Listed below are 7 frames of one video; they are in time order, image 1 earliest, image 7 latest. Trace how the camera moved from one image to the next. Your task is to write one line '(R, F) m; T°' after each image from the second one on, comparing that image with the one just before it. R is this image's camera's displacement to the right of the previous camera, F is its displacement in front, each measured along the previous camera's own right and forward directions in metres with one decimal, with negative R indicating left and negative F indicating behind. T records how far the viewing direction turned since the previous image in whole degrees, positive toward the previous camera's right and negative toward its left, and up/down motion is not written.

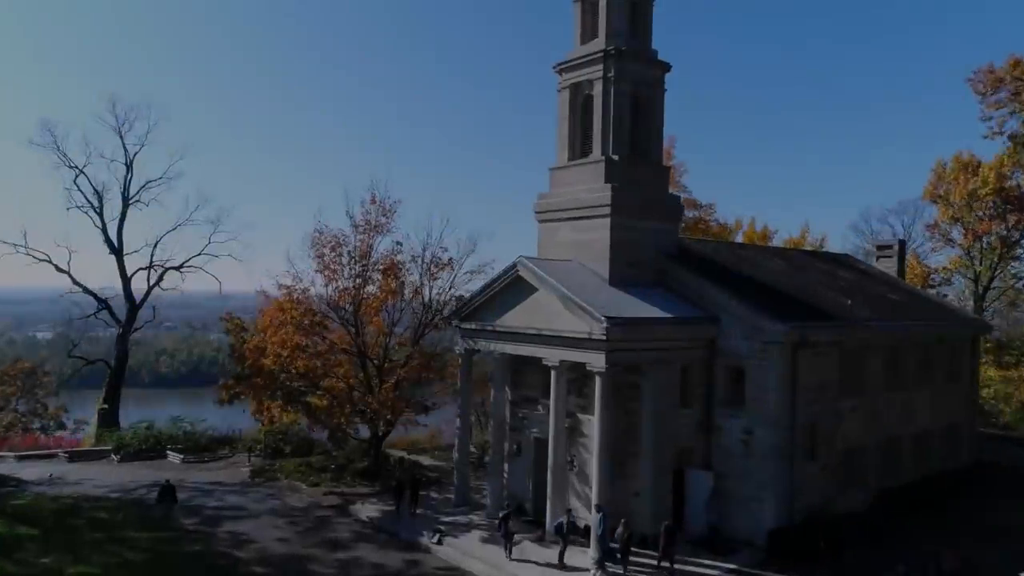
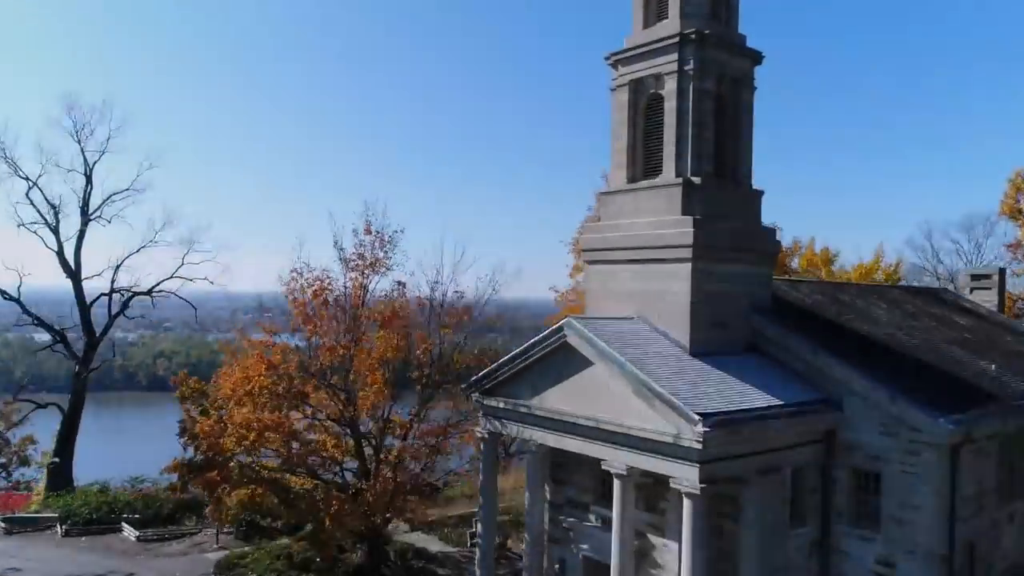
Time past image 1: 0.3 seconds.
(-0.8, +4.1) m; 0°
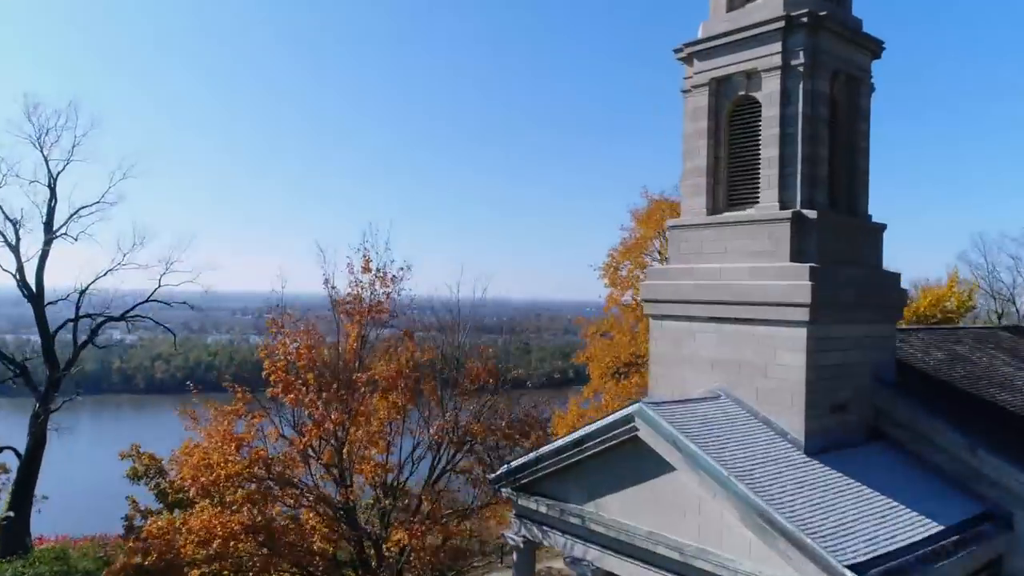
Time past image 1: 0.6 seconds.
(-0.6, +3.0) m; 0°
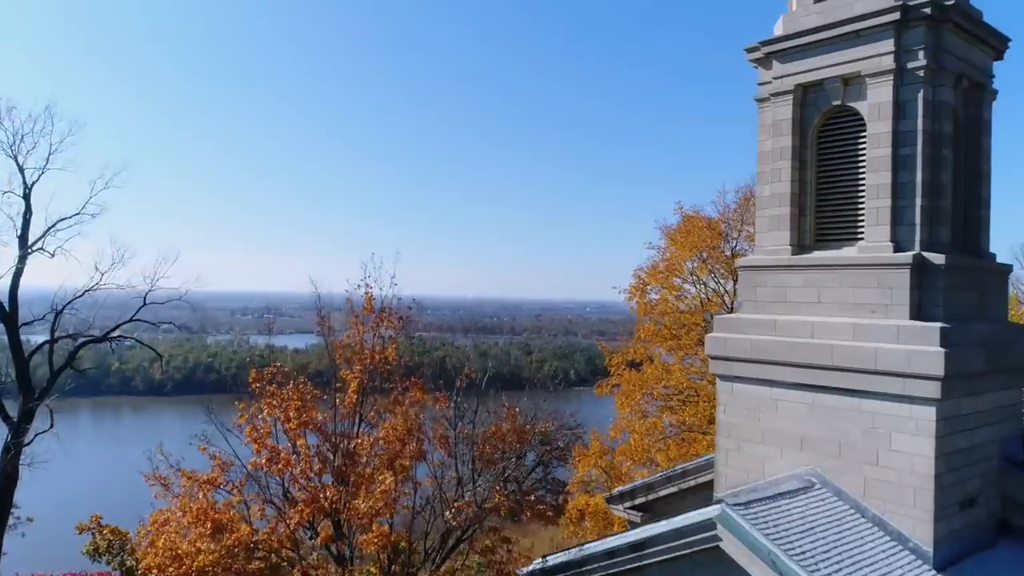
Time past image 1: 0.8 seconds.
(-0.4, +1.8) m; 0°
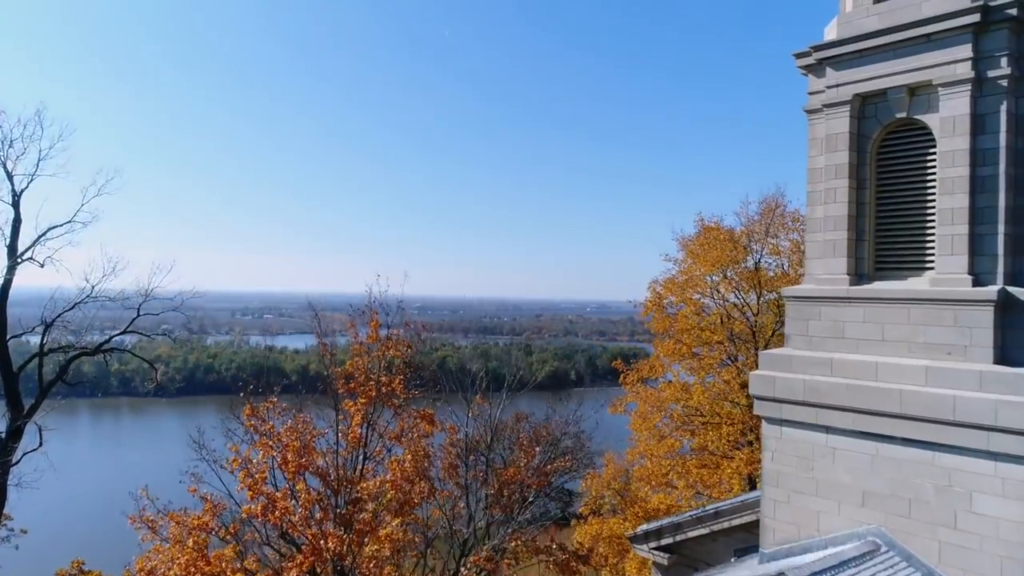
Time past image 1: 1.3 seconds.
(-0.3, +0.8) m; 0°
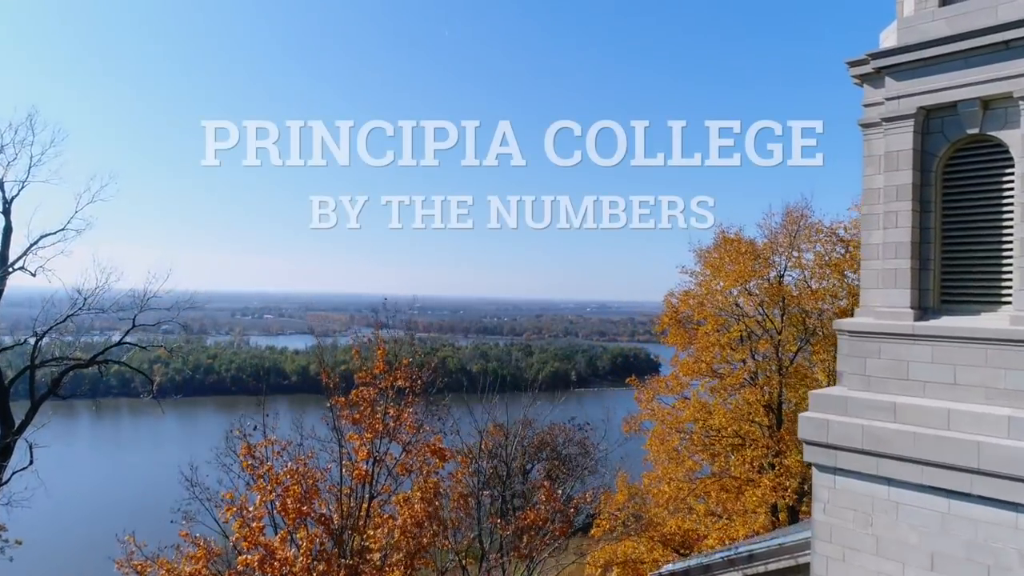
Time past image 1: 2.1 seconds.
(-0.2, +0.7) m; 0°
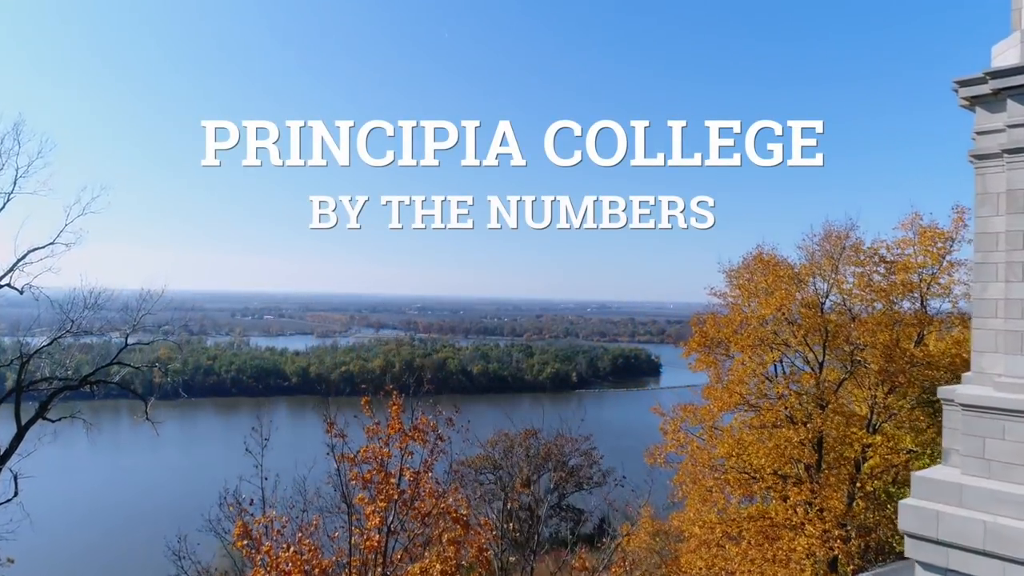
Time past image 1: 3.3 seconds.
(-0.4, +1.1) m; 0°
